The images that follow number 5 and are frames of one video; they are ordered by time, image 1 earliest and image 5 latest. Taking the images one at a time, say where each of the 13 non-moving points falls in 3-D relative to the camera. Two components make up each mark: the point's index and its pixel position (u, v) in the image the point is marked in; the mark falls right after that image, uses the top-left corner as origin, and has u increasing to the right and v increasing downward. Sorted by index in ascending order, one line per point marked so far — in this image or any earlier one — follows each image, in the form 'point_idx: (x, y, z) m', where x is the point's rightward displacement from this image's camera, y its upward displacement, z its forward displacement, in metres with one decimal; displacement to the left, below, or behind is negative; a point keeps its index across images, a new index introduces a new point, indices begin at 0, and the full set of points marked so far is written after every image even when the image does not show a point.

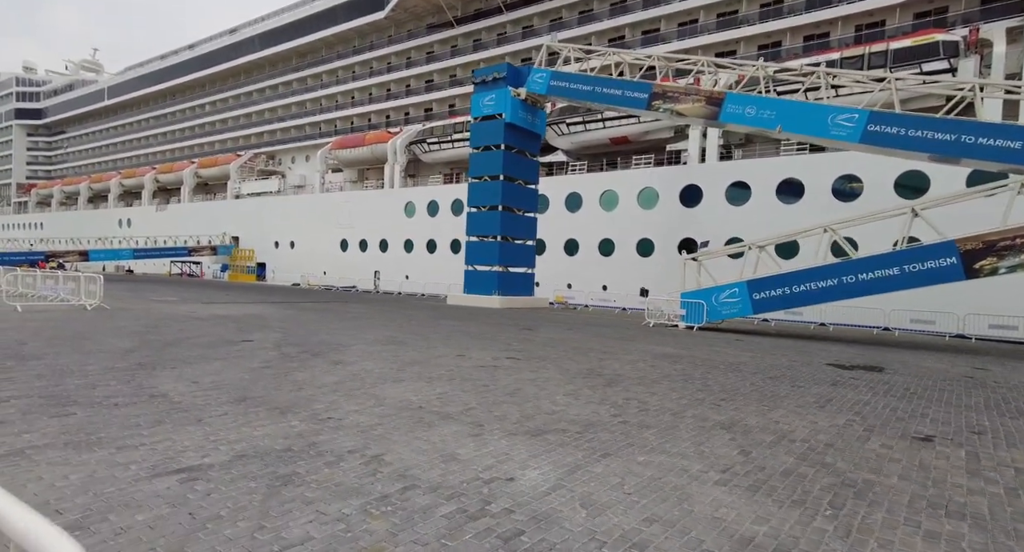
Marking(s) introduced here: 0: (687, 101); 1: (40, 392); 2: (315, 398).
0: (+3.9, +4.0, +13.6) m
1: (-3.1, -0.8, +4.0) m
2: (-1.3, -0.8, +3.9) m
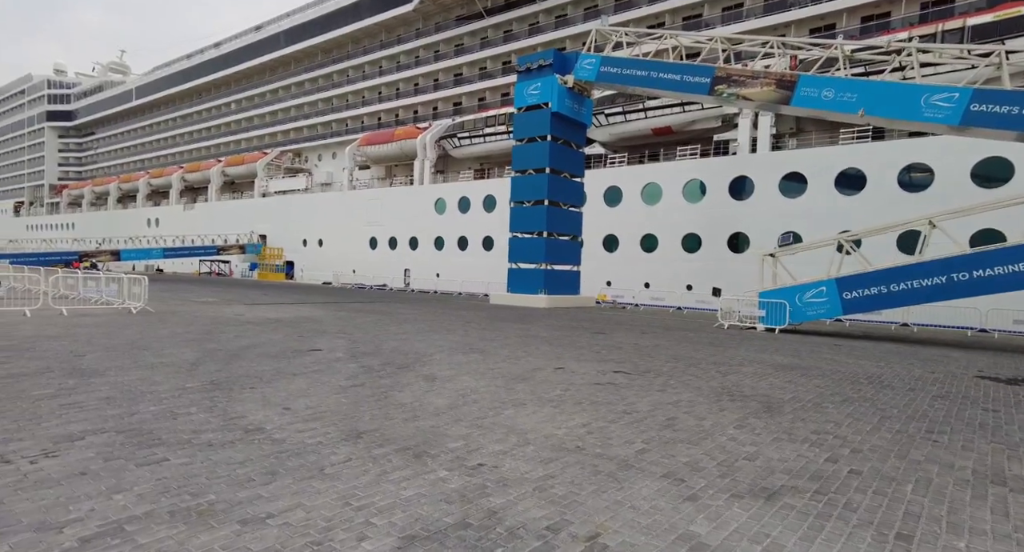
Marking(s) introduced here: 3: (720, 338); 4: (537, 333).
0: (+5.1, +4.1, +12.7) m
1: (-2.2, -0.8, +3.3) m
2: (-0.4, -0.9, +3.2) m
3: (+3.1, -1.0, +9.3) m
4: (+0.3, -0.9, +9.0) m
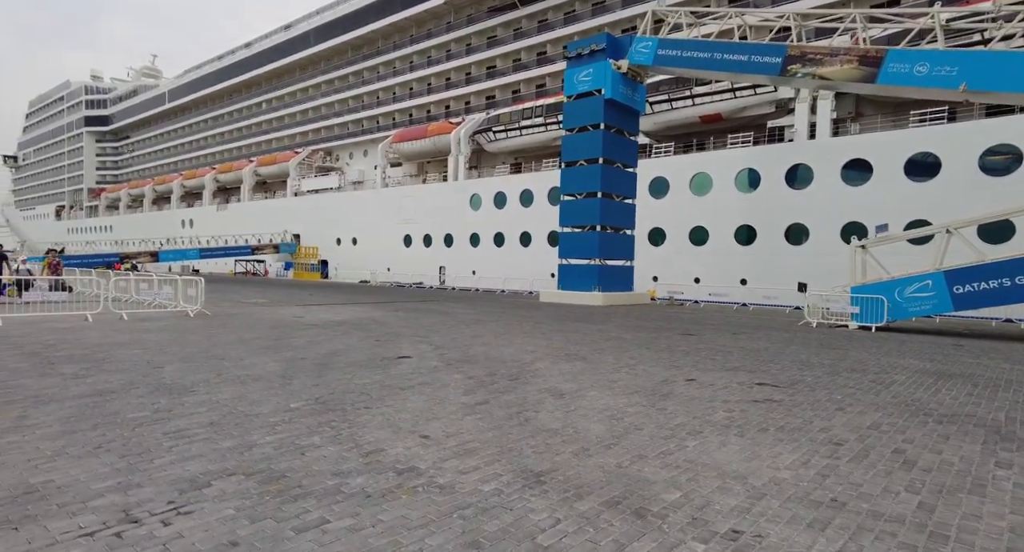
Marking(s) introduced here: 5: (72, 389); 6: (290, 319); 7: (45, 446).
0: (+6.3, +4.2, +11.8) m
1: (-1.3, -0.9, +2.8) m
2: (+0.6, -0.9, +2.6) m
3: (+4.3, -0.9, +8.5) m
4: (+1.4, -0.9, +8.4) m
5: (-3.3, -0.8, +4.5) m
6: (-3.8, -0.7, +10.3) m
7: (-2.4, -0.9, +3.1) m
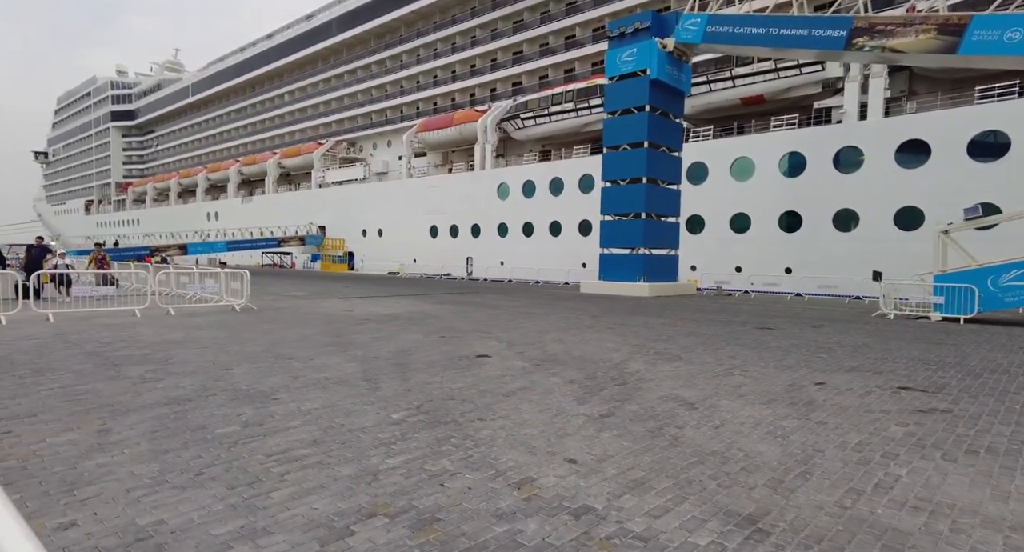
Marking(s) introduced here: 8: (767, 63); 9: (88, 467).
0: (+7.3, +4.4, +11.0) m
1: (-0.5, -0.9, +2.3) m
2: (+1.3, -0.9, +2.1) m
3: (+5.2, -0.8, +7.8) m
4: (+2.4, -0.7, +7.8) m
5: (-2.5, -0.8, +4.1) m
6: (-2.9, -0.6, +10.0) m
7: (-1.6, -0.9, +2.7) m
8: (+6.6, +5.7, +16.0) m
9: (-1.9, -0.9, +2.7) m
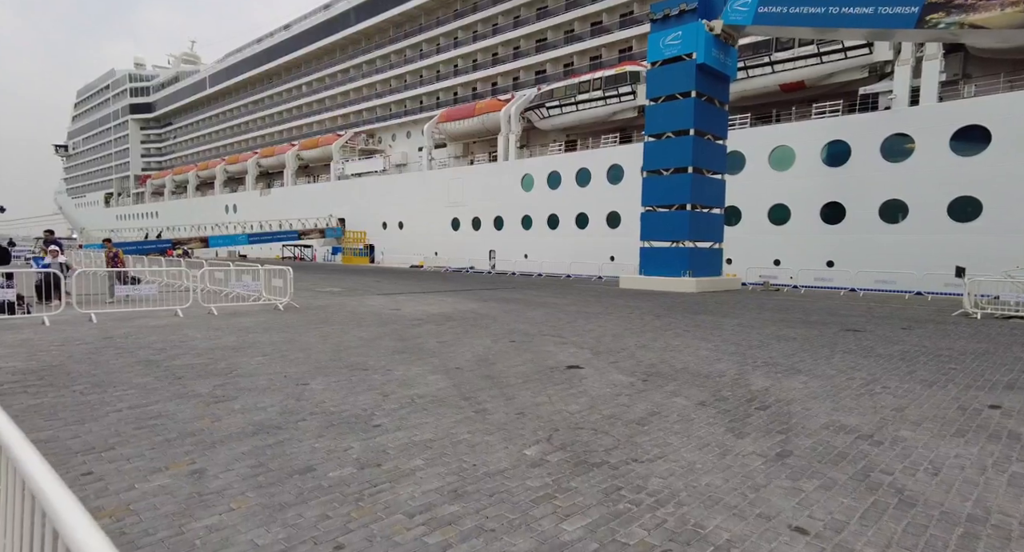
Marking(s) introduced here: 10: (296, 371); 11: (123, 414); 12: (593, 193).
0: (+8.3, +4.5, +10.2) m
1: (+0.2, -0.9, +1.8) m
2: (+2.0, -0.9, +1.5) m
3: (+6.1, -0.7, +7.1) m
4: (+3.2, -0.7, +7.2) m
5: (-1.7, -0.9, +3.6) m
6: (-1.9, -0.6, +9.4) m
7: (-0.9, -0.9, +2.1) m
8: (+7.7, +5.8, +15.2) m
9: (-1.2, -0.9, +2.2) m
10: (-1.7, -0.8, +5.0) m
11: (-2.4, -0.9, +3.7) m
12: (+3.1, +2.6, +18.9) m
